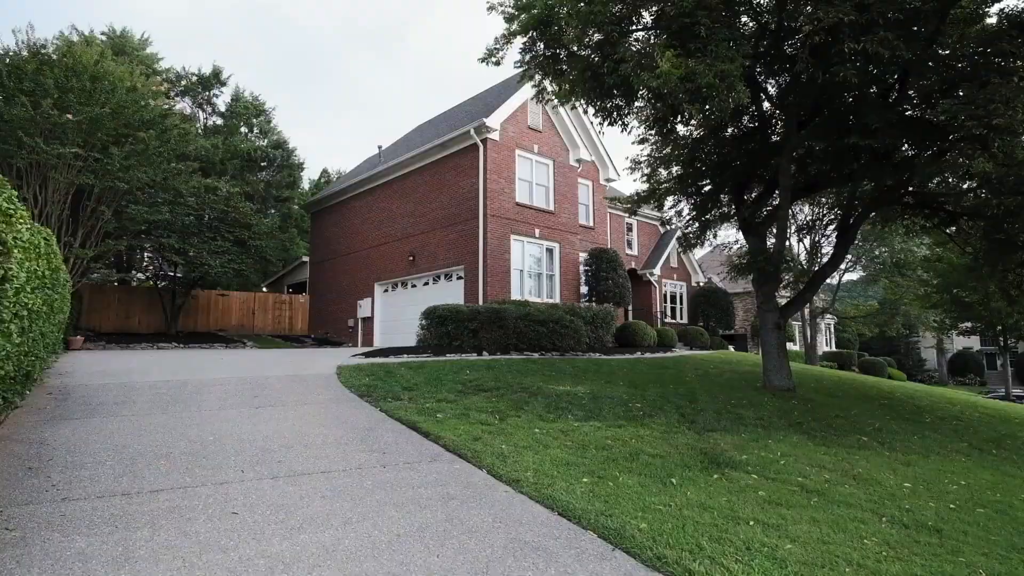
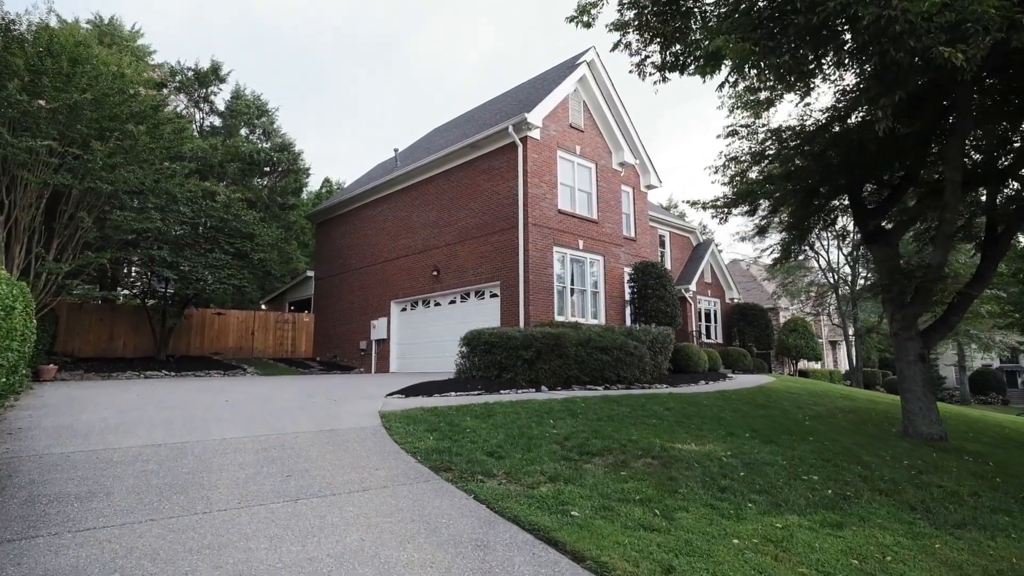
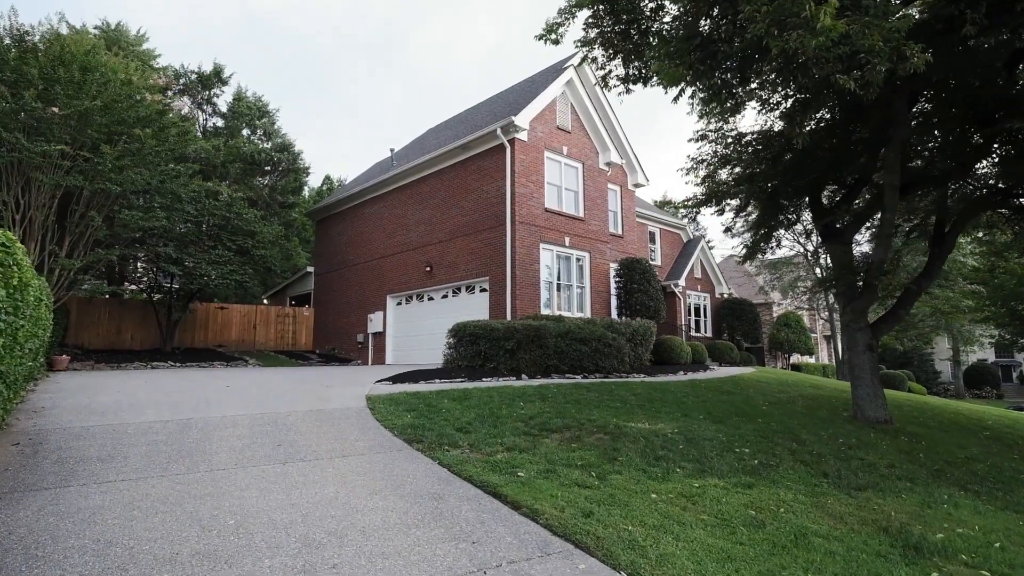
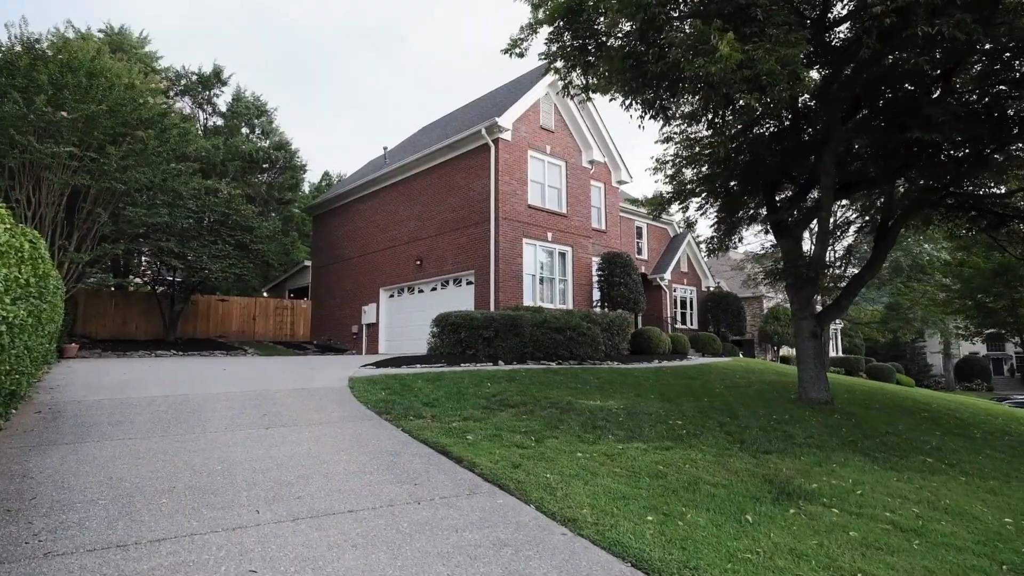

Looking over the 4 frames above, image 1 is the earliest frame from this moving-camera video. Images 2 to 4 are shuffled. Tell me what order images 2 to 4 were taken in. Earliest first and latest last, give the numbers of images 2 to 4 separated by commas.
4, 3, 2
